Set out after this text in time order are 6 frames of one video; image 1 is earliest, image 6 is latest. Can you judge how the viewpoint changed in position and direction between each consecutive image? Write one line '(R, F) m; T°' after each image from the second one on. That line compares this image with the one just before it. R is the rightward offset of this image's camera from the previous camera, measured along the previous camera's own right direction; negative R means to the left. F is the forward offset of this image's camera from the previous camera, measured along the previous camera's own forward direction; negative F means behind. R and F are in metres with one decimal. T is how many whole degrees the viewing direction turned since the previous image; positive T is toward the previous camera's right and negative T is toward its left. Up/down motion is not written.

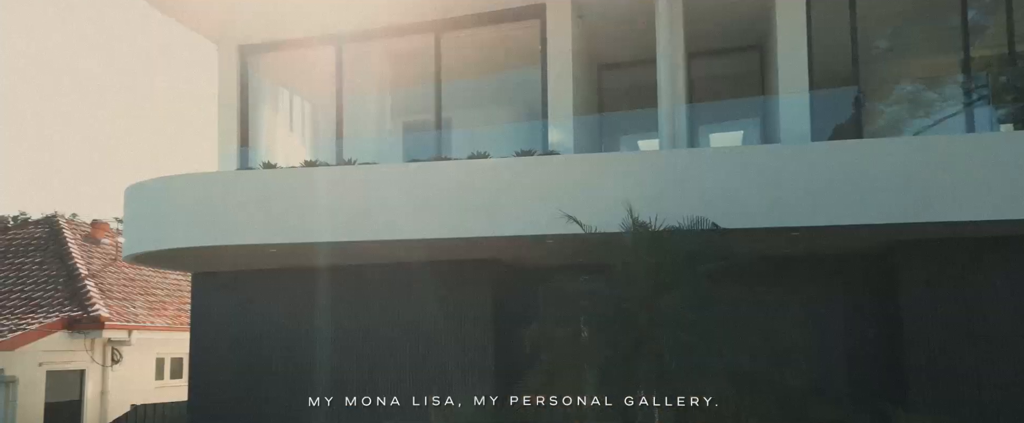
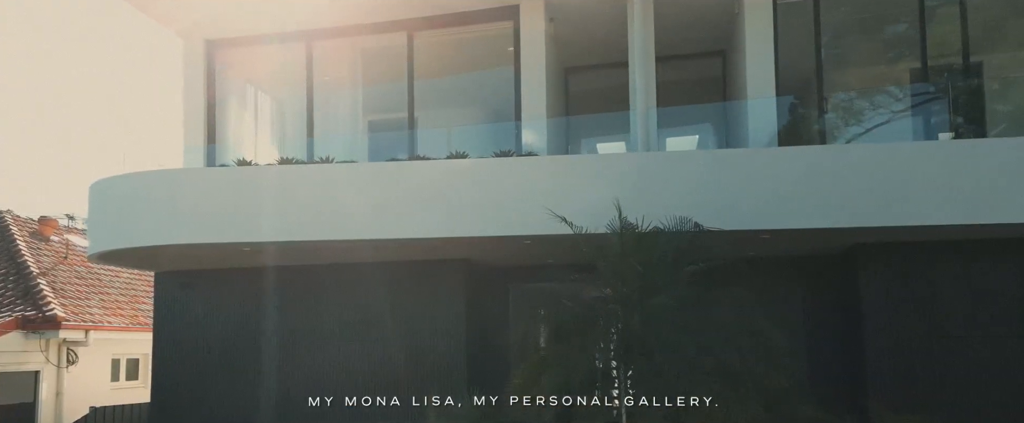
(-0.3, 0.0) m; +4°
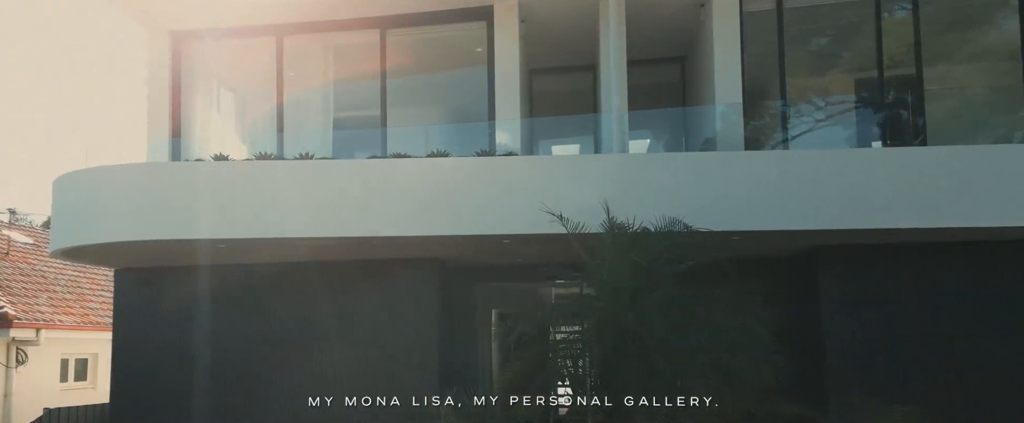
(-0.4, 0.0) m; +4°
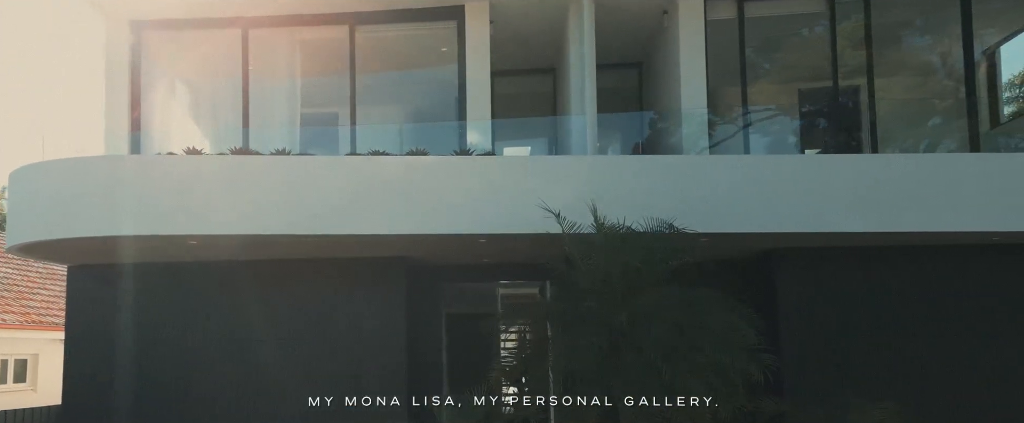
(-0.5, 0.0) m; +5°
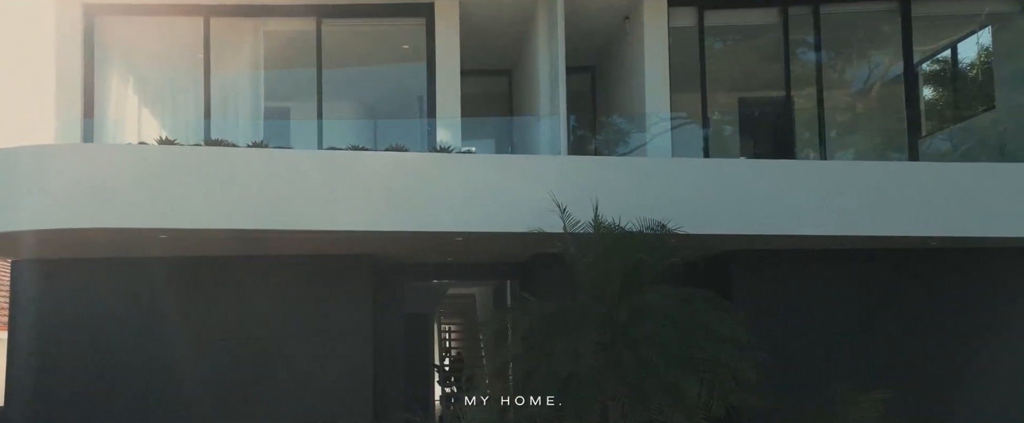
(-0.6, 0.0) m; +6°
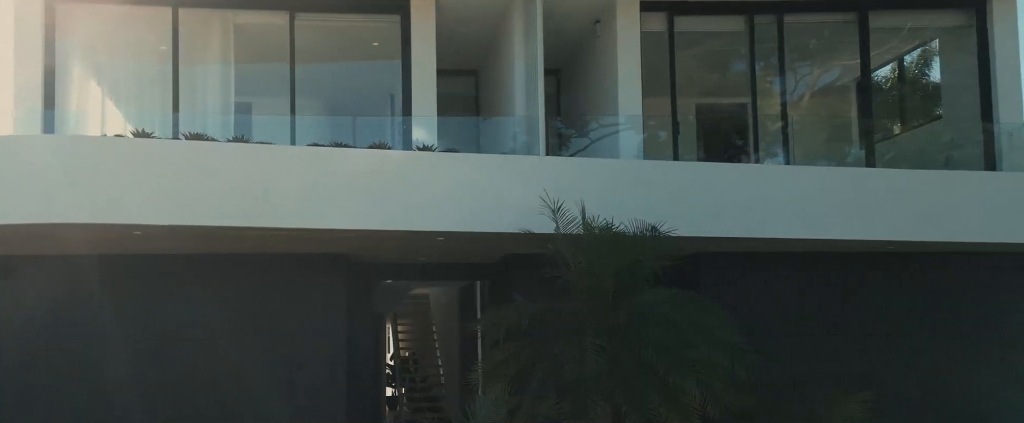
(-0.4, 0.0) m; +4°
